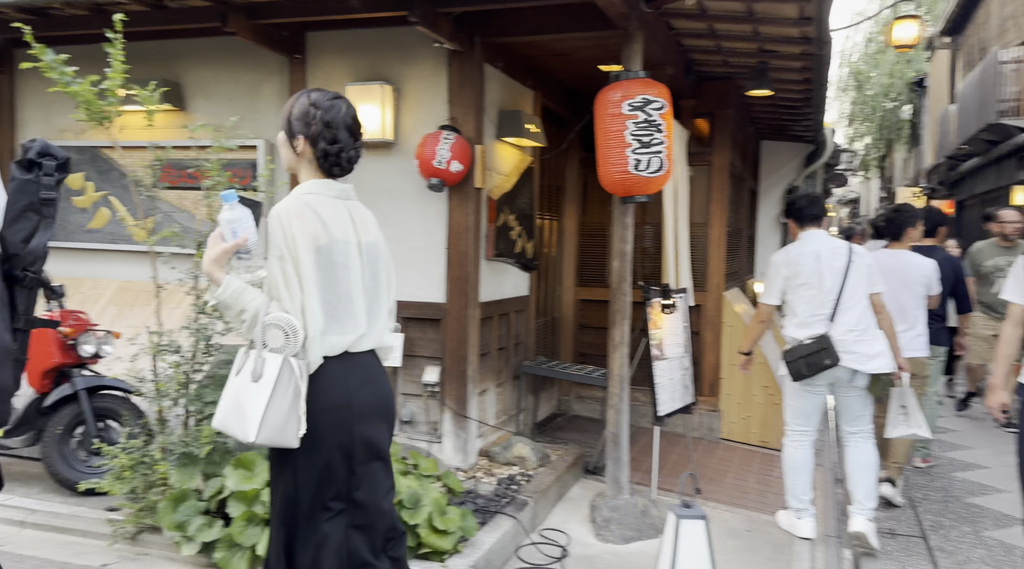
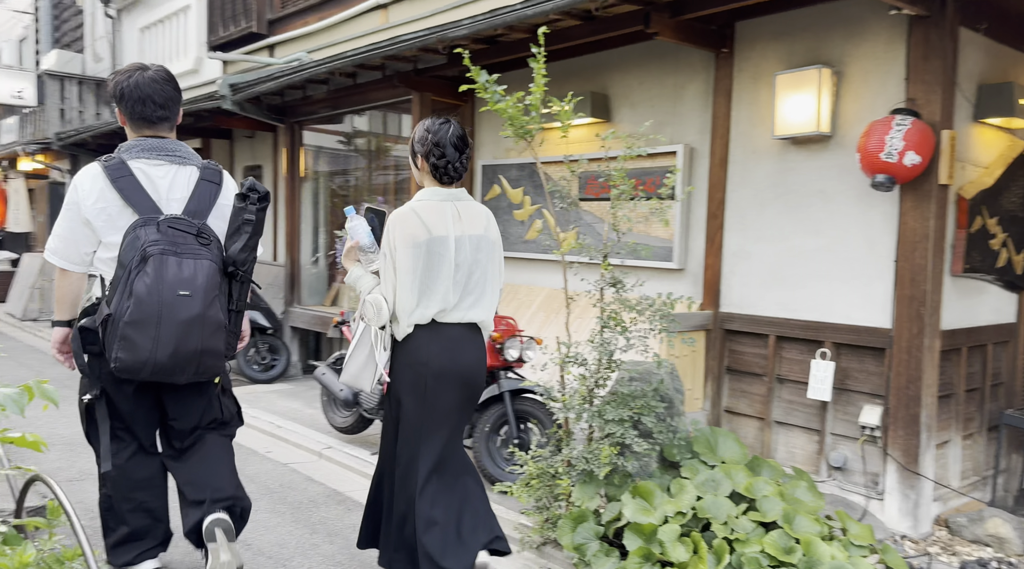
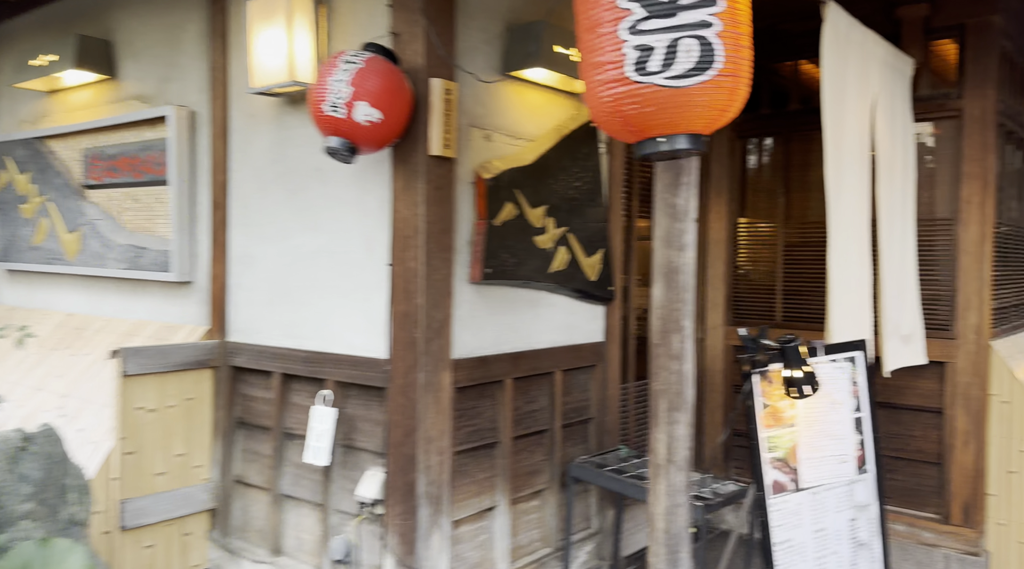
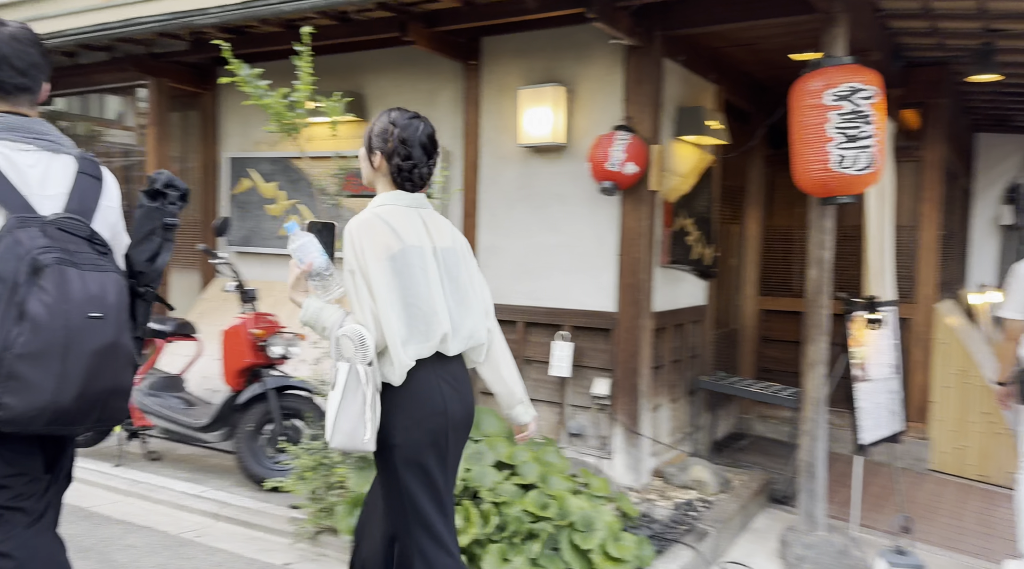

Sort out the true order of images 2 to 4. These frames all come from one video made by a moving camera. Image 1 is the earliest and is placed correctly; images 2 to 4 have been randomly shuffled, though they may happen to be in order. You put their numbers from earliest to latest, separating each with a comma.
4, 2, 3
